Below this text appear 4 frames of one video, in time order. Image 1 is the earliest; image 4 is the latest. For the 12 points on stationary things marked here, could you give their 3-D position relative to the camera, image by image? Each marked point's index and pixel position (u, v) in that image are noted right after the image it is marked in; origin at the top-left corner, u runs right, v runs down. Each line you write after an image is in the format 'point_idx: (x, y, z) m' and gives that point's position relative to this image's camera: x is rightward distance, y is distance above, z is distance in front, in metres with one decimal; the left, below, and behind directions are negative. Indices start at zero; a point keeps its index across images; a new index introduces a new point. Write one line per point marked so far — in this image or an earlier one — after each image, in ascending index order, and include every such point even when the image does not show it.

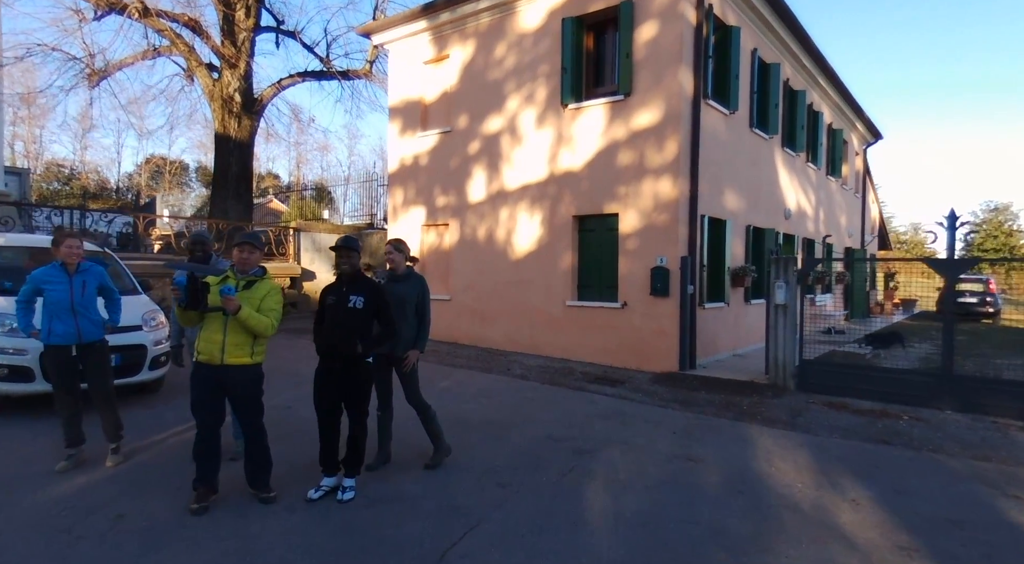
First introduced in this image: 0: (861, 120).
0: (+10.9, +5.1, +18.0) m
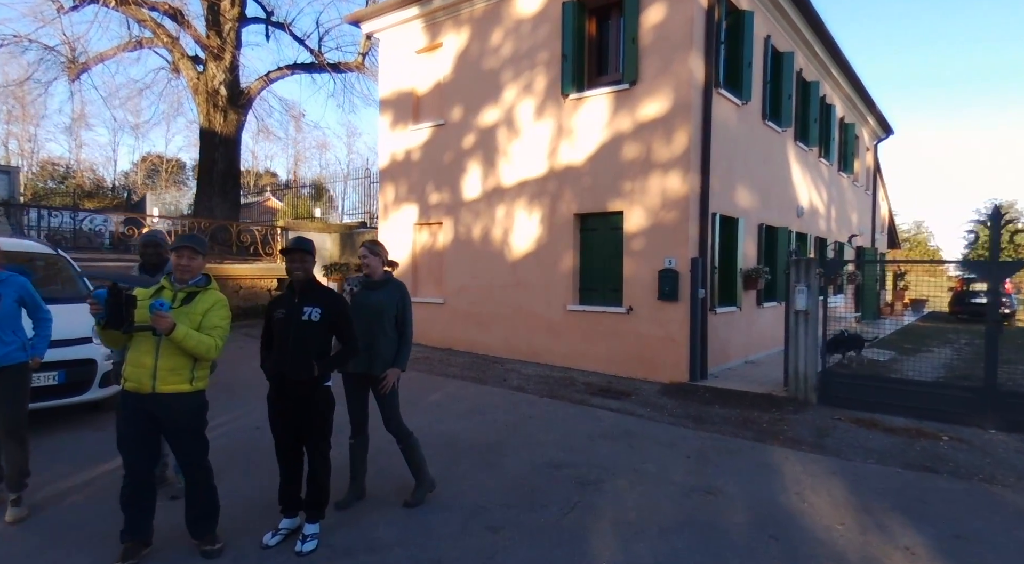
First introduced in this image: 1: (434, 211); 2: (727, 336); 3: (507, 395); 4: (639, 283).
0: (+10.8, +5.0, +17.4) m
1: (-1.5, +1.3, +10.9) m
2: (+3.4, -0.8, +9.1) m
3: (-0.1, -1.4, +7.3) m
4: (+1.8, 0.0, +8.3) m
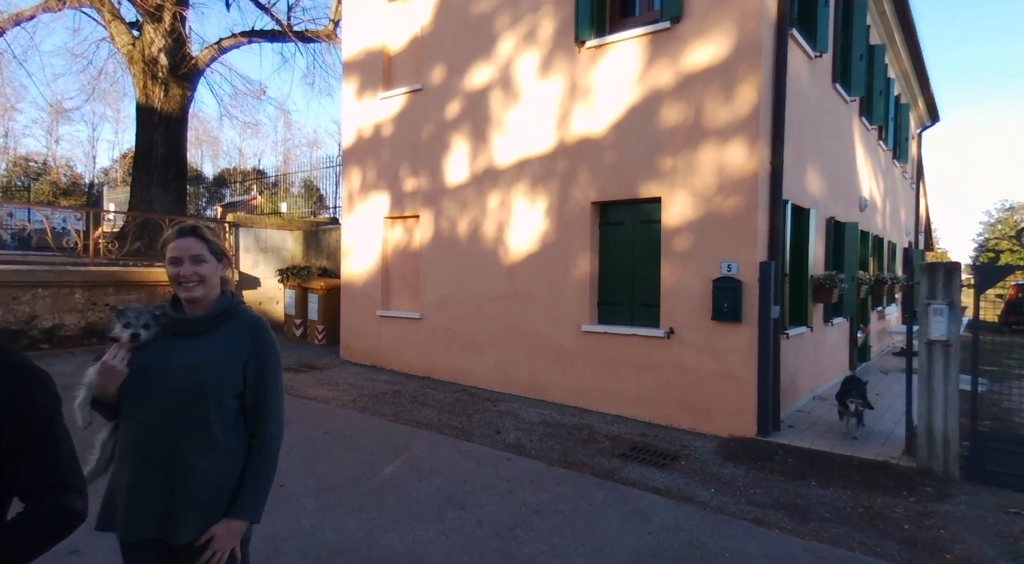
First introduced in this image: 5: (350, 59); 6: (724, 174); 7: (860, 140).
0: (+10.8, +4.9, +15.1) m
1: (-1.5, +1.2, +8.5) m
2: (+3.4, -1.0, +6.8) m
3: (-0.1, -1.6, +5.0) m
4: (+1.8, -0.2, +6.0) m
5: (-2.6, +3.6, +9.3) m
6: (+2.1, +1.1, +5.8) m
7: (+5.8, +2.4, +9.6) m
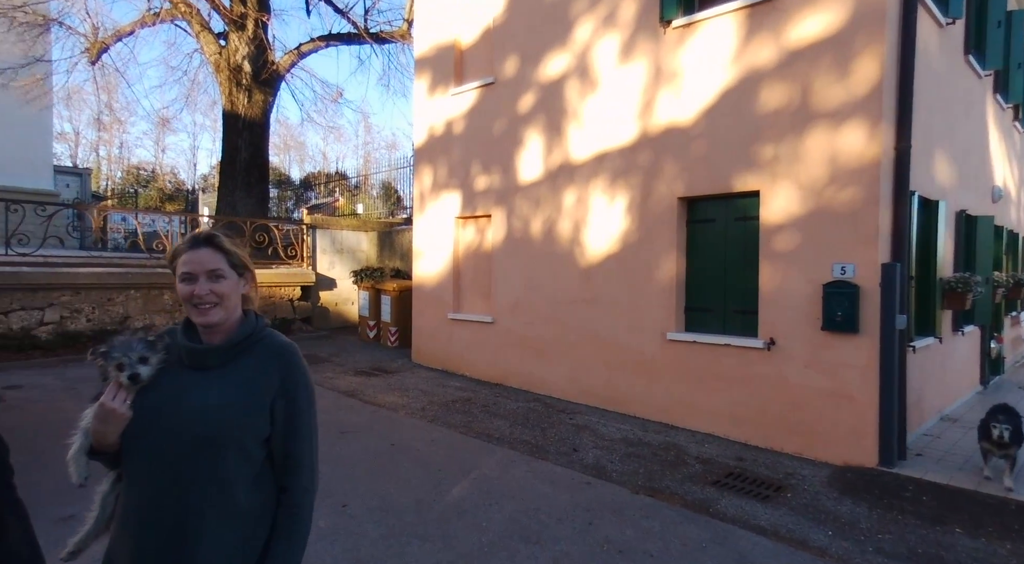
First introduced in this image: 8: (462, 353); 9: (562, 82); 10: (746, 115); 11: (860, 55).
0: (+12.6, +4.8, +13.1) m
1: (-0.4, +1.2, +8.2) m
2: (+4.2, -1.0, +5.9) m
3: (+0.5, -1.6, +4.5) m
4: (+2.5, -0.2, +5.3) m
5: (-1.4, +3.6, +9.1) m
6: (+2.8, +1.1, +5.0) m
7: (+6.9, +2.3, +8.3) m
8: (-0.7, -1.0, +8.5) m
9: (+0.6, +2.5, +7.2) m
10: (+2.3, +1.6, +5.6) m
11: (+3.0, +1.9, +4.9) m
